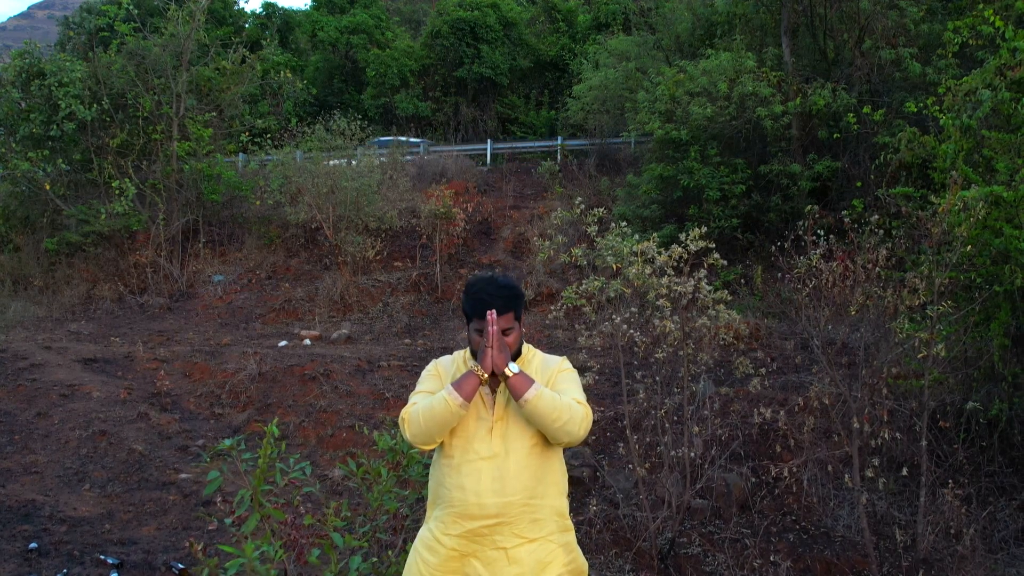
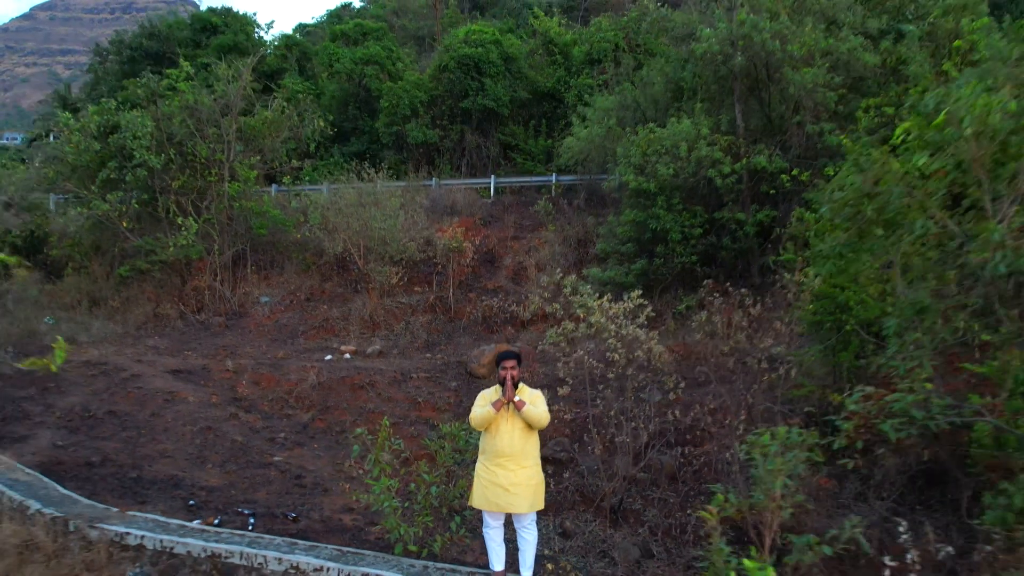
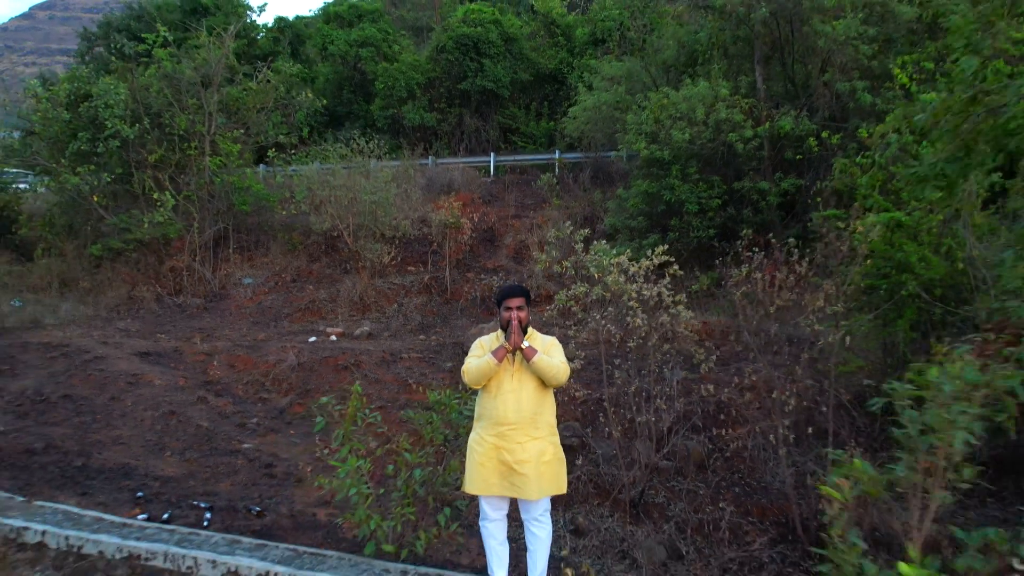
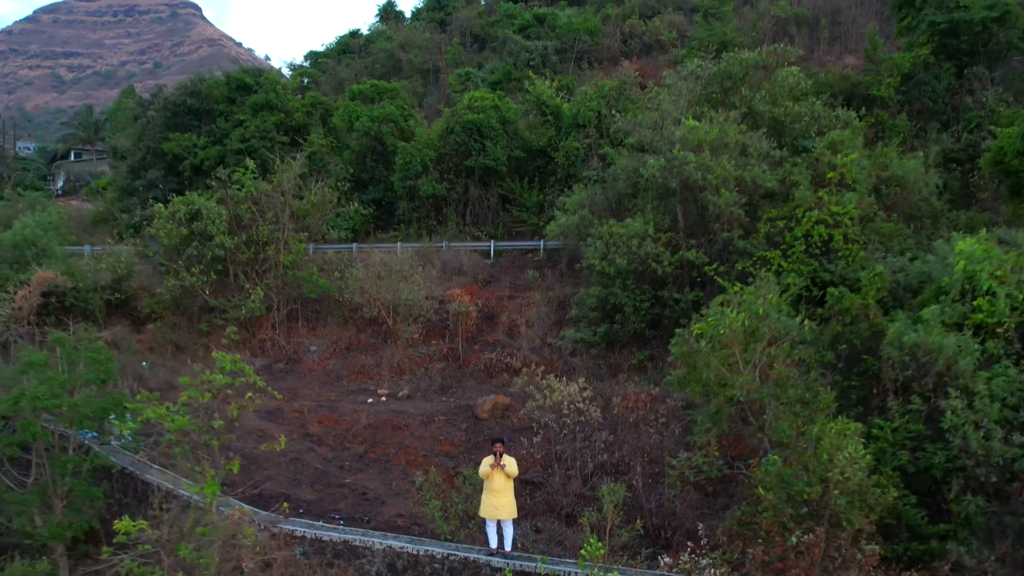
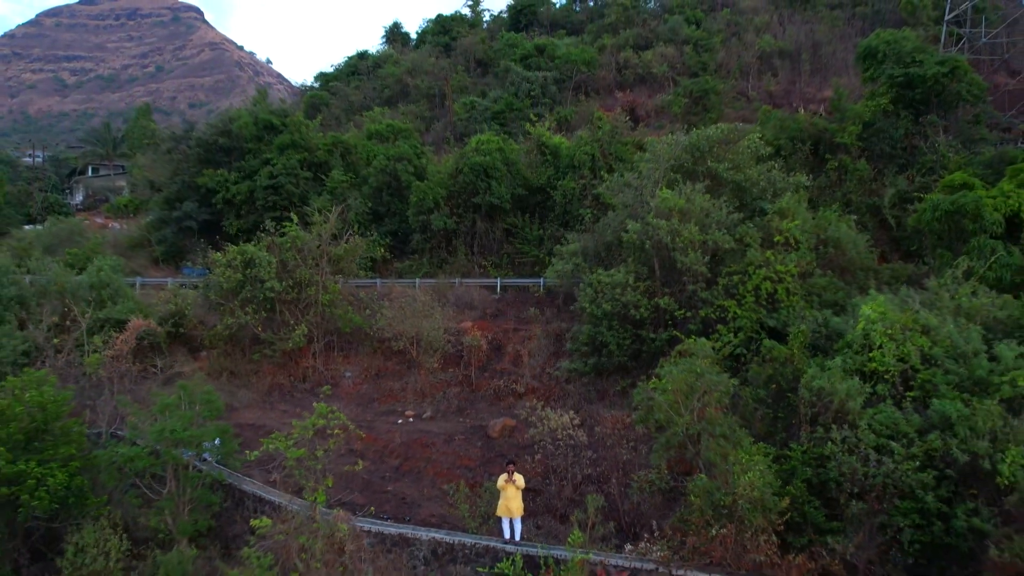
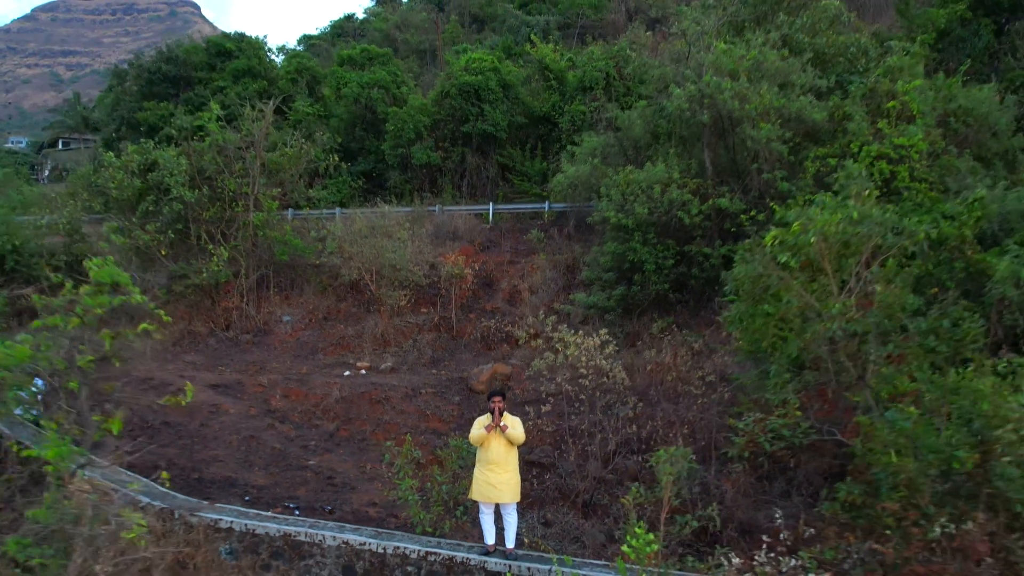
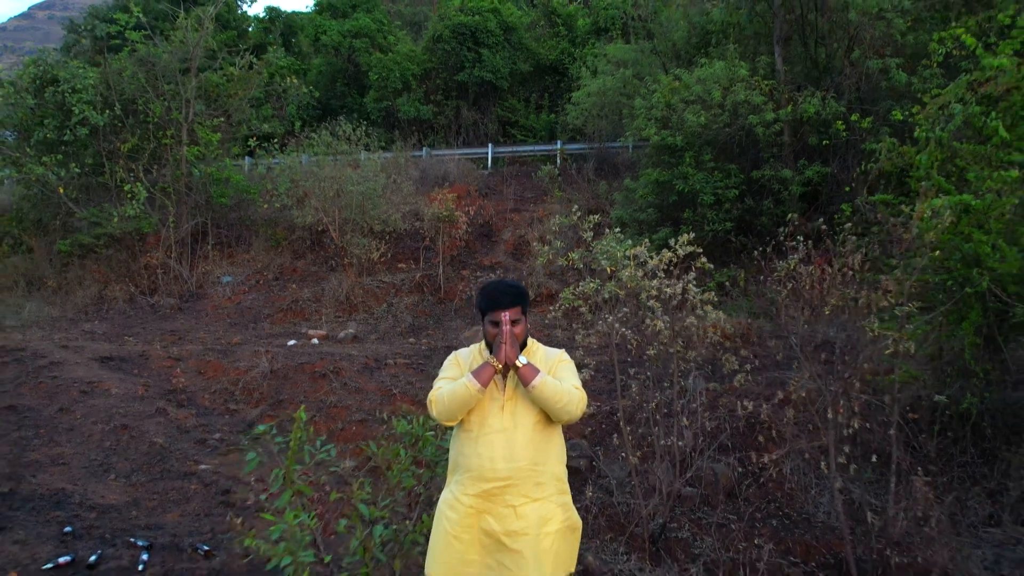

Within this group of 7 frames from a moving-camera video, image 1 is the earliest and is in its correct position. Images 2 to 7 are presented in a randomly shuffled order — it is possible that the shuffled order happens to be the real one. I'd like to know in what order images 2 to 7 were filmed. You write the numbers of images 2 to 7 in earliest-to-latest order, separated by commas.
7, 3, 2, 6, 4, 5
